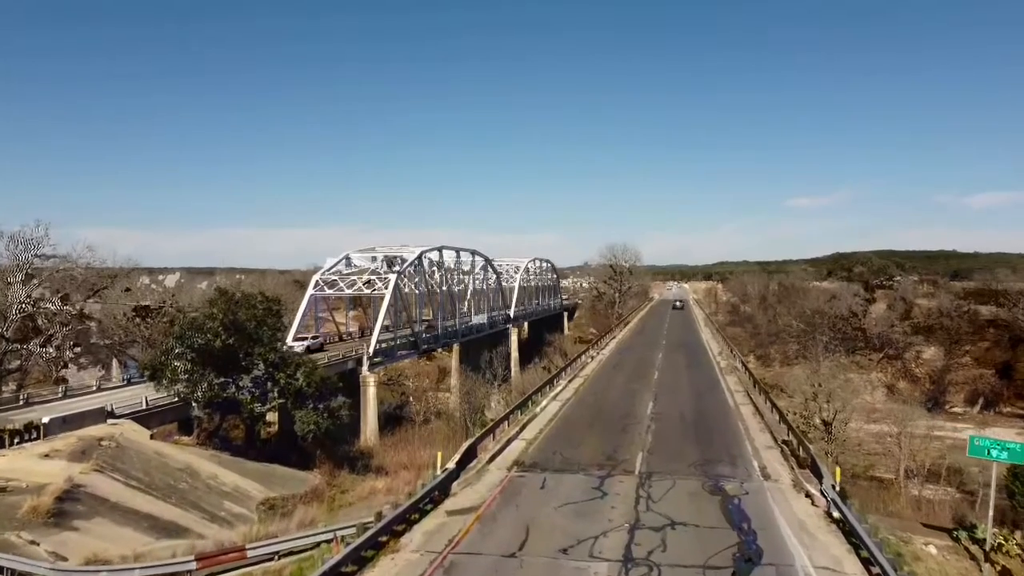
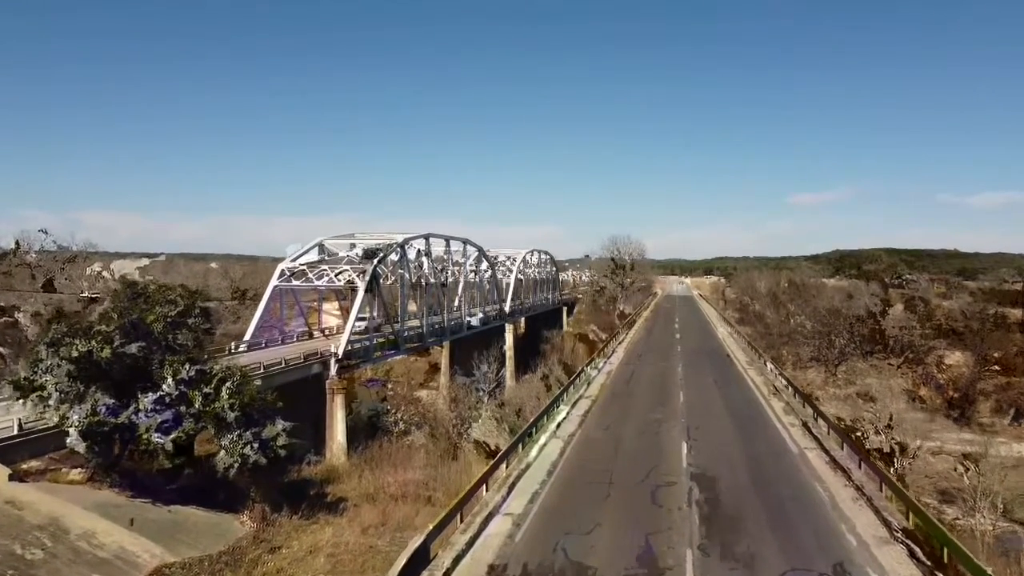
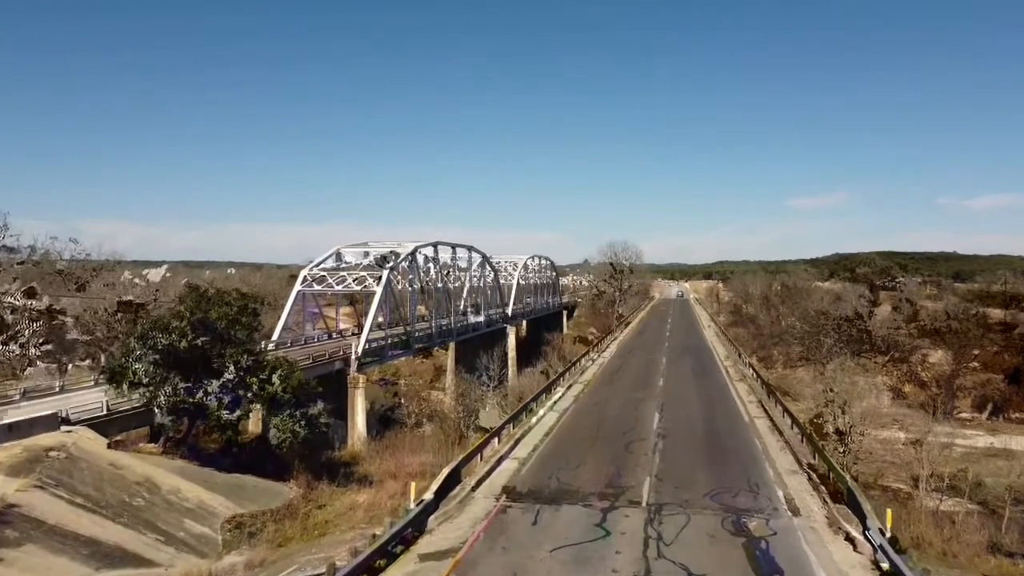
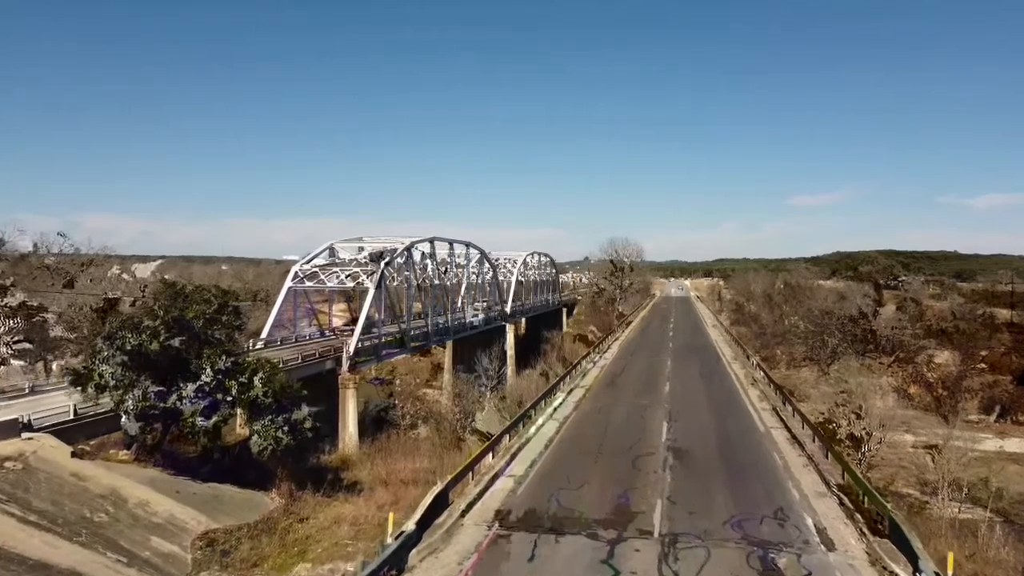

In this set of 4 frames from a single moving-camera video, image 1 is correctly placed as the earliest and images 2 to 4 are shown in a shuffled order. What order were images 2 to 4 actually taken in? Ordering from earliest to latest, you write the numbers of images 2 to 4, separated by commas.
3, 4, 2
